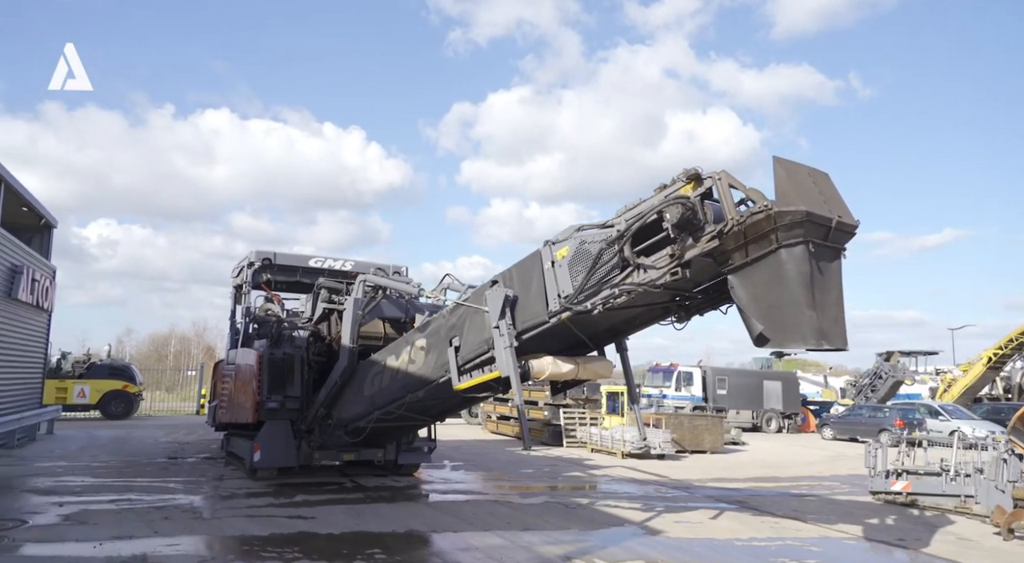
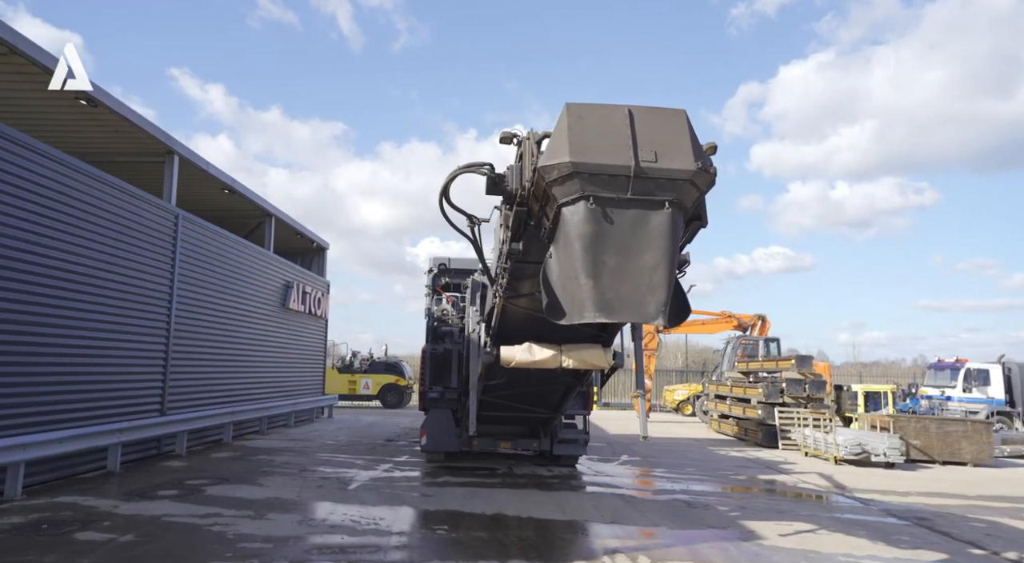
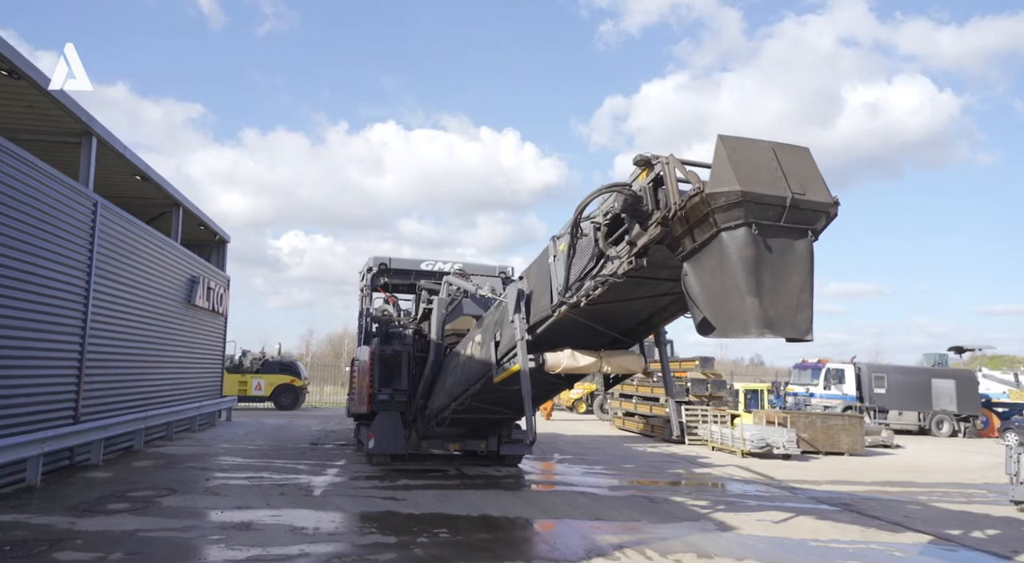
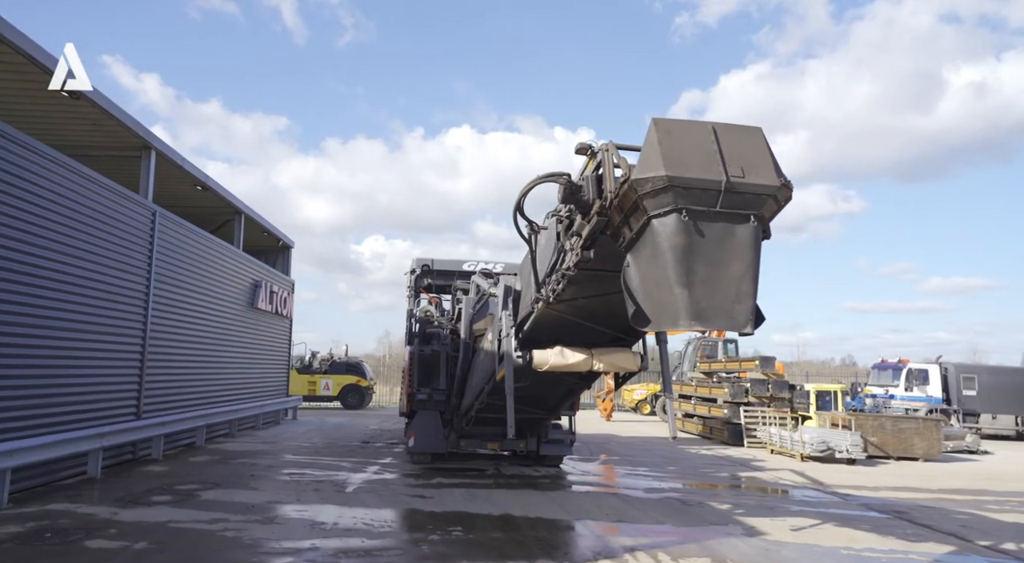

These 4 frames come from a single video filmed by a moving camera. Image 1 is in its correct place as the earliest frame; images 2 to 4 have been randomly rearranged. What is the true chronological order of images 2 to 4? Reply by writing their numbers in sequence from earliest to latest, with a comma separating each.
3, 4, 2
